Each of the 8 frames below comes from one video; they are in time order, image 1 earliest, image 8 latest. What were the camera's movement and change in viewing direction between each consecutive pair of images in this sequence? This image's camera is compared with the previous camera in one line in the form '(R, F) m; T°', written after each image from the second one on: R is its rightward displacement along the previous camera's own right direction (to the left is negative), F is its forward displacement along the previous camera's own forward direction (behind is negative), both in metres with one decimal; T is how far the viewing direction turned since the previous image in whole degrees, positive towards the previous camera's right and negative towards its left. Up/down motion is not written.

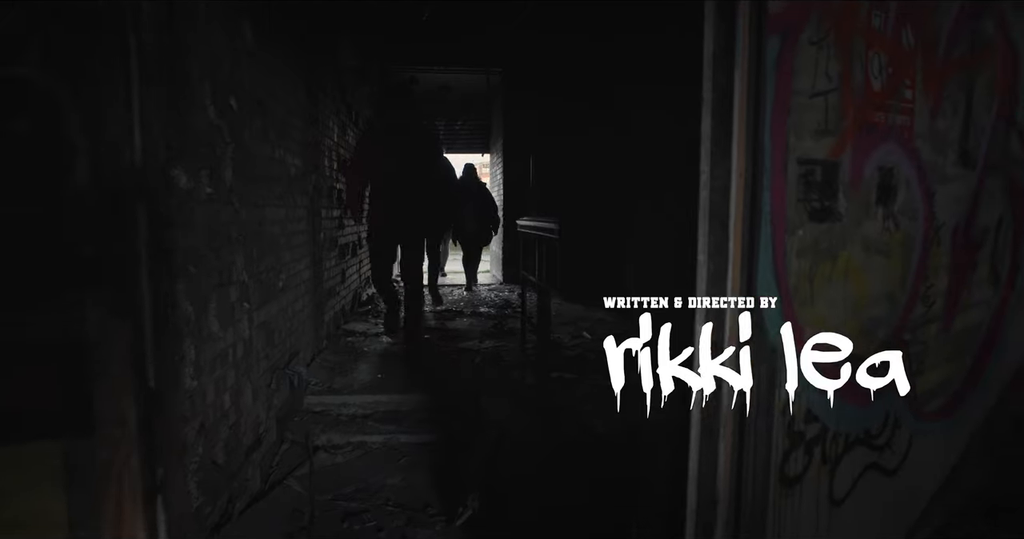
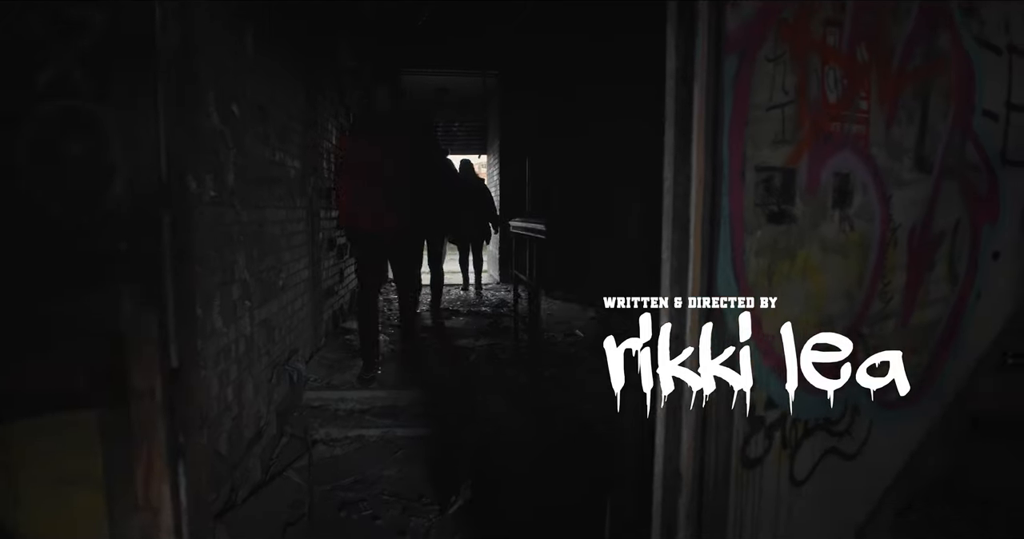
(0.0, -0.1) m; 0°
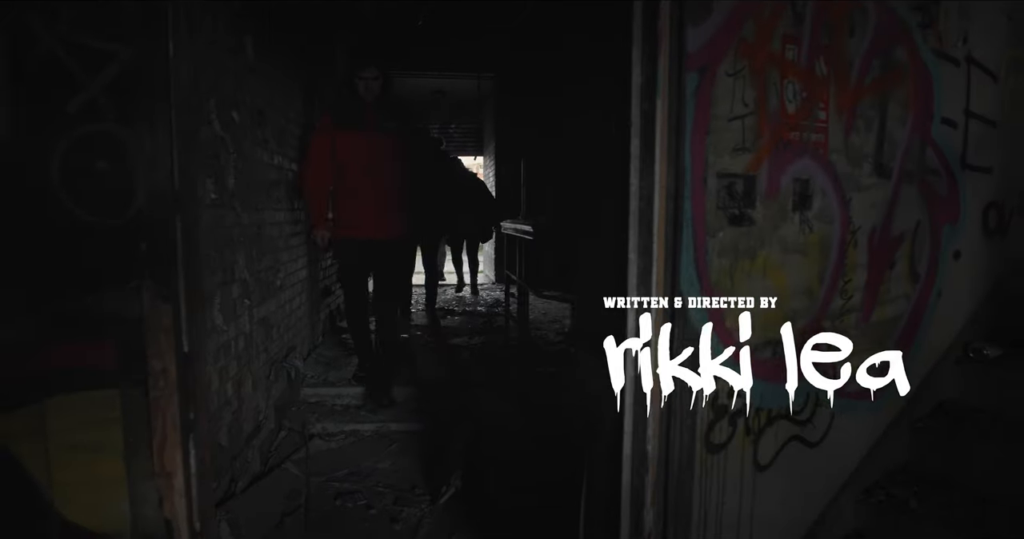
(+0.1, -0.1) m; 0°
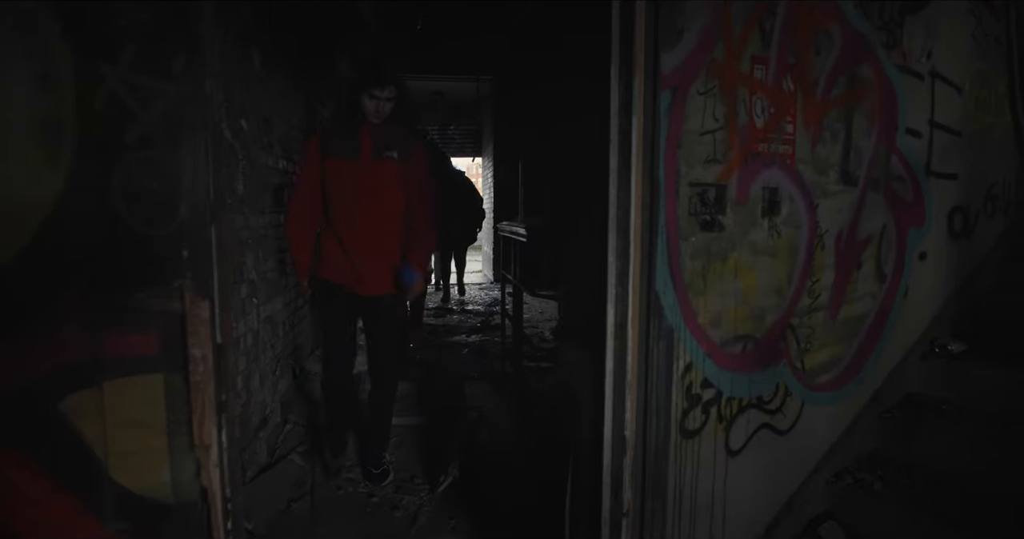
(0.0, -0.2) m; 0°
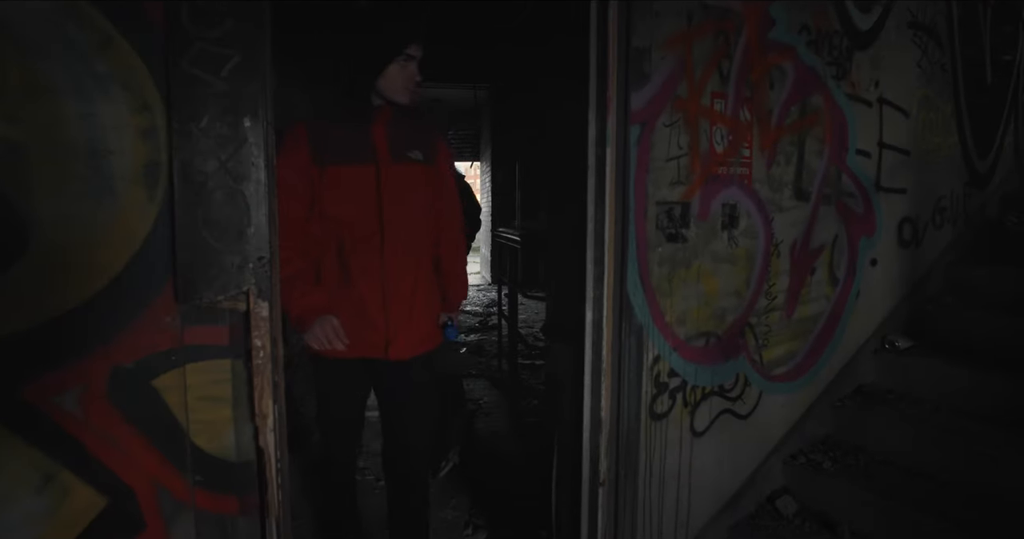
(0.0, -0.3) m; 0°
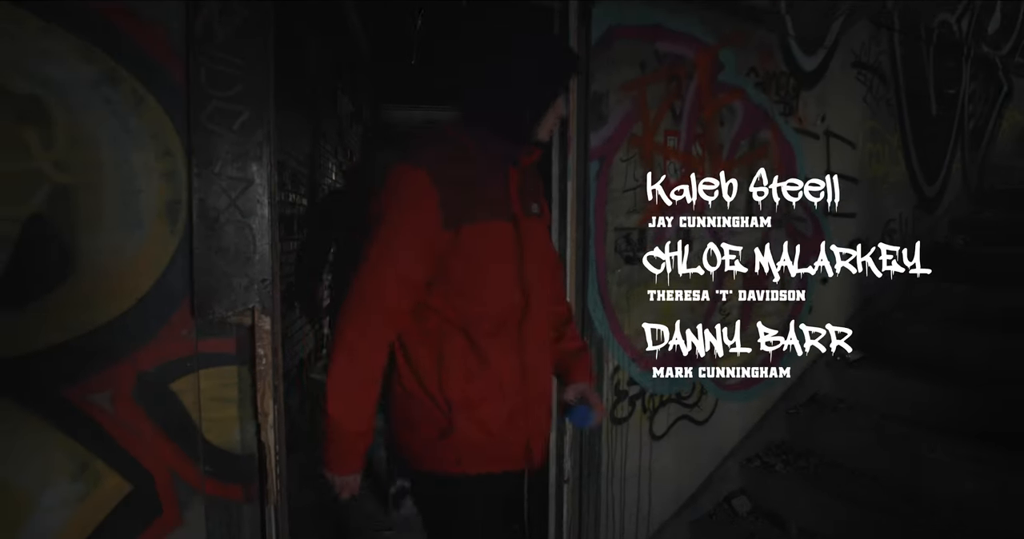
(+0.1, -0.2) m; 0°
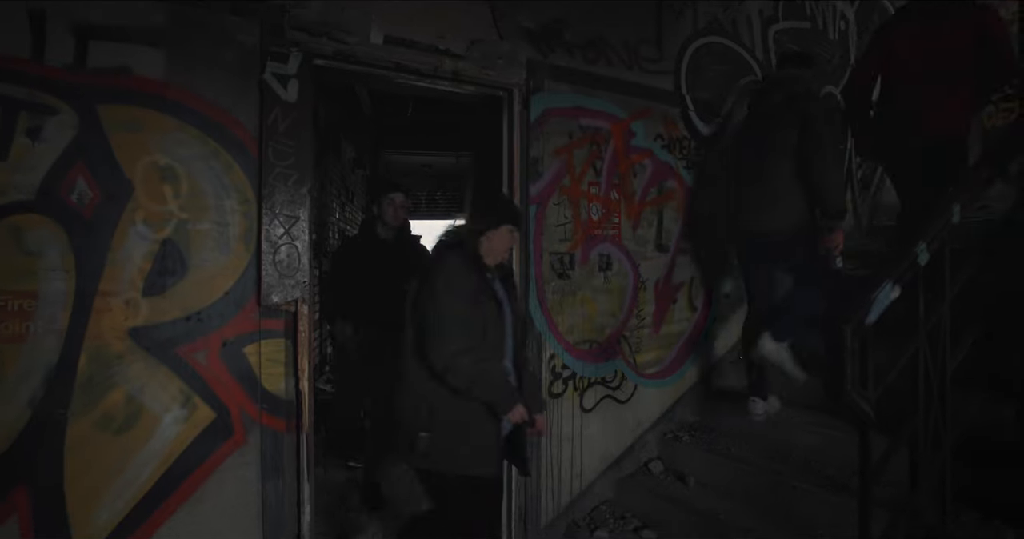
(+0.2, -0.8) m; 0°
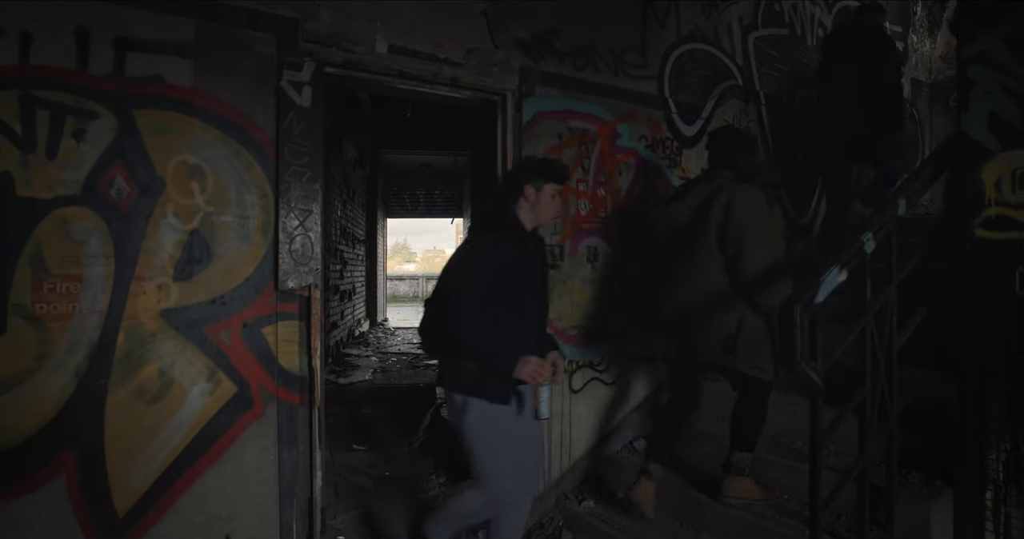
(0.0, -0.3) m; 0°
